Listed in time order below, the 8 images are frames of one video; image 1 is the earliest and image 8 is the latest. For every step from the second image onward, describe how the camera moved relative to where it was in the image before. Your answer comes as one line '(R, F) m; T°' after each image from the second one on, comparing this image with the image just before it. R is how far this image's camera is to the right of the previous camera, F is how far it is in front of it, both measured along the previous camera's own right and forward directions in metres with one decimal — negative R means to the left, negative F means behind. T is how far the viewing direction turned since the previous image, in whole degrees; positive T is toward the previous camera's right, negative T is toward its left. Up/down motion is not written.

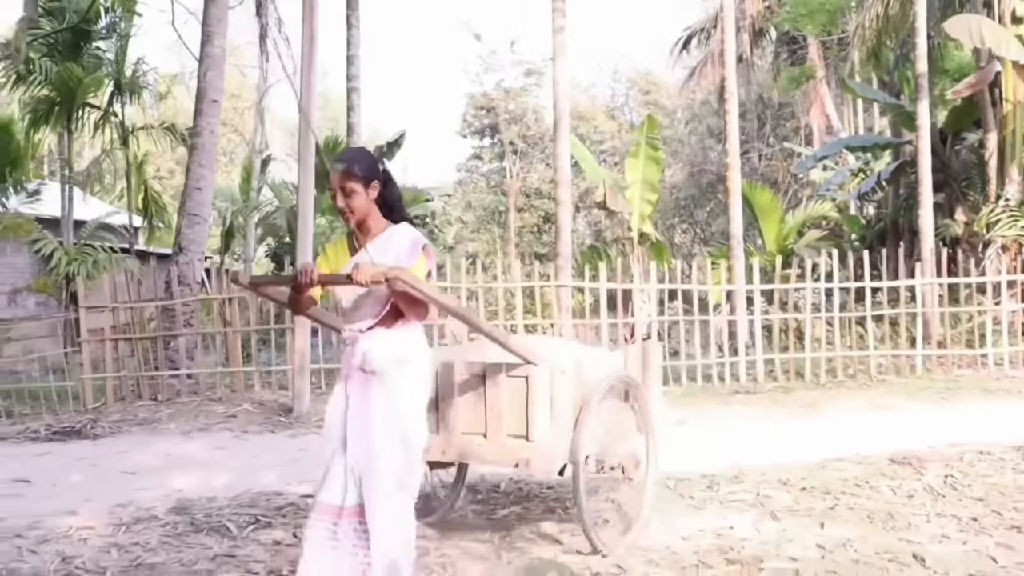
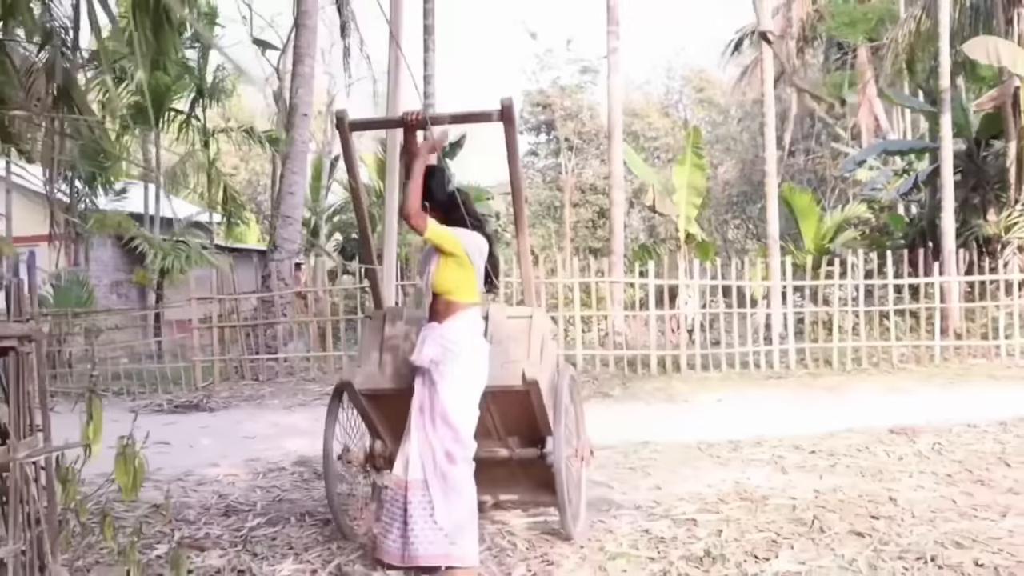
(0.0, -0.8) m; -3°
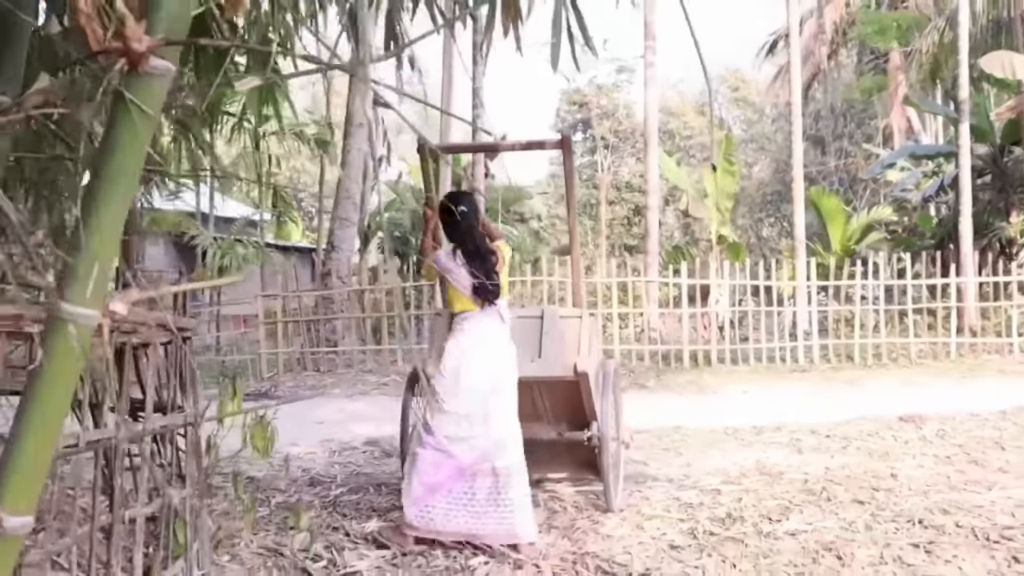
(-0.1, -0.5) m; -2°
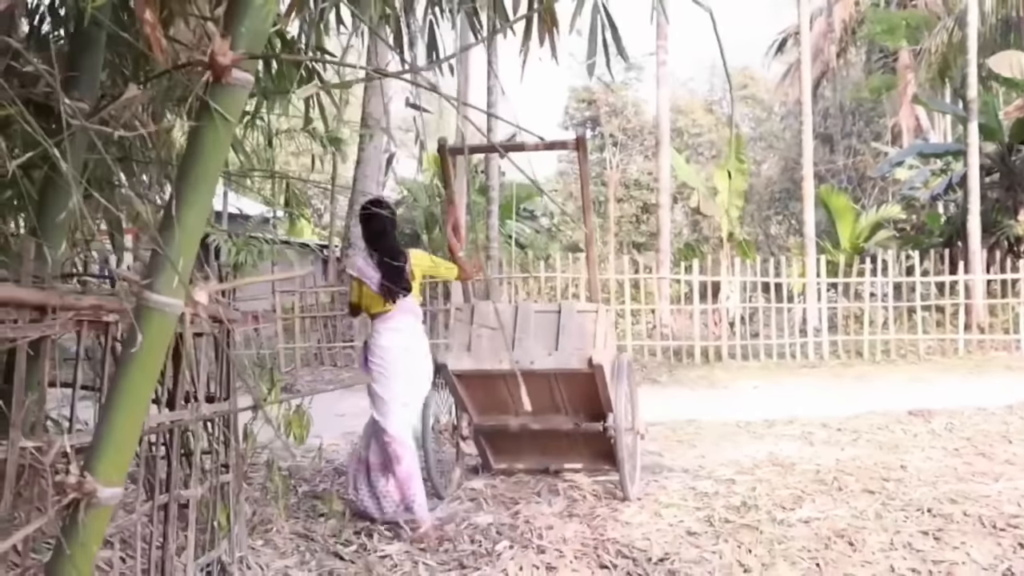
(-0.1, -0.1) m; 0°
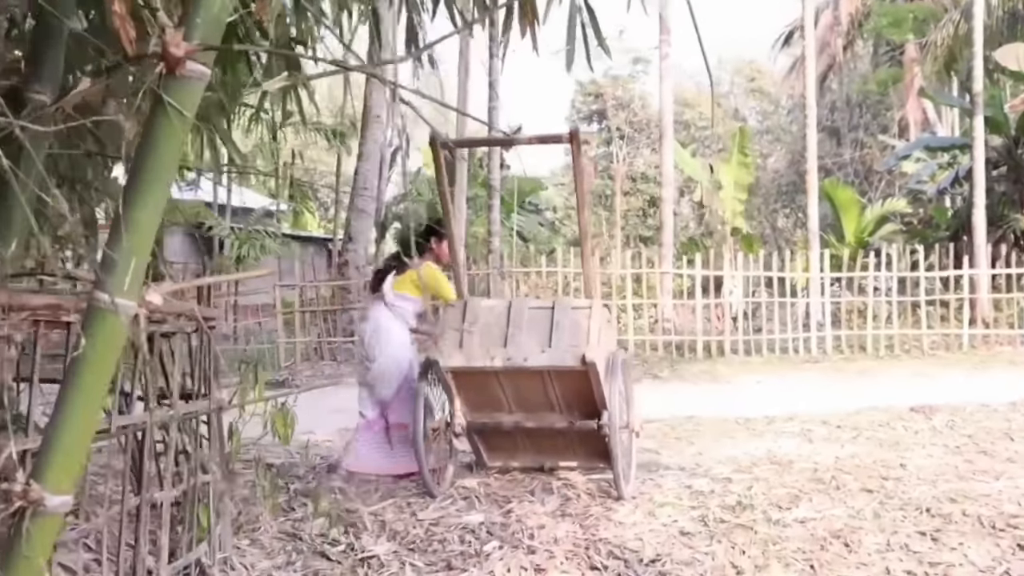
(+0.1, 0.0) m; 0°
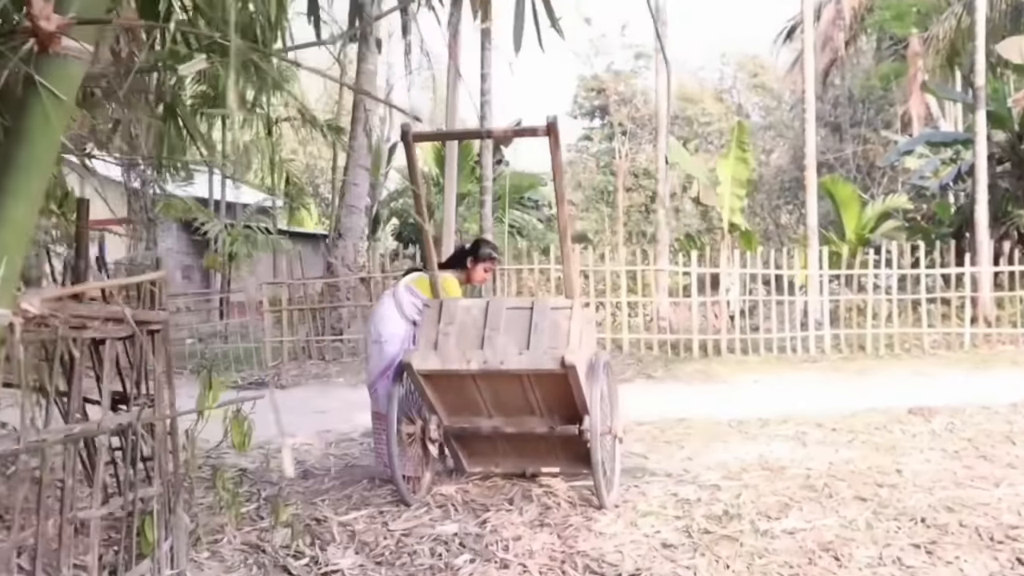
(+0.1, +0.1) m; 0°
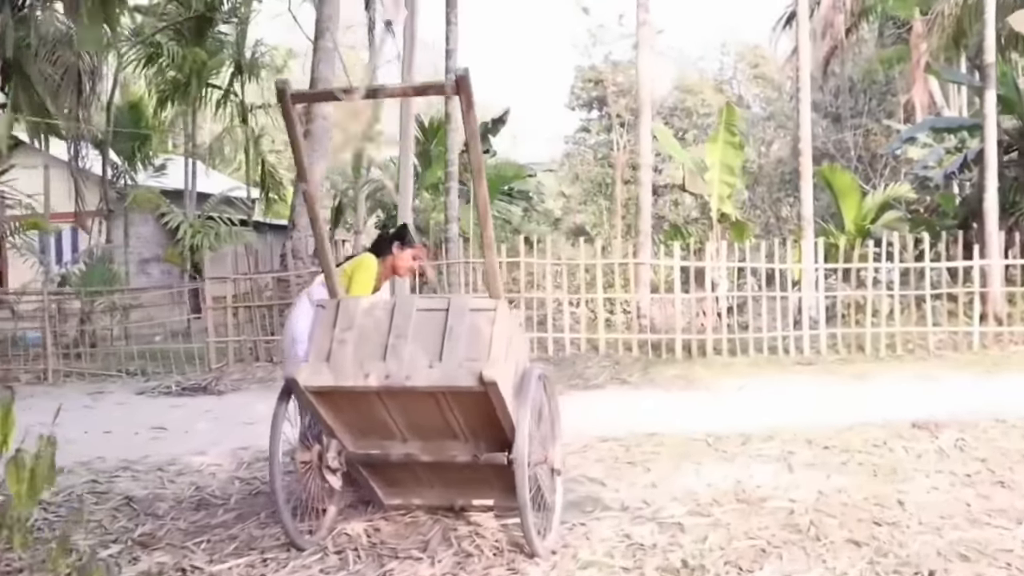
(+0.2, +0.6) m; 0°
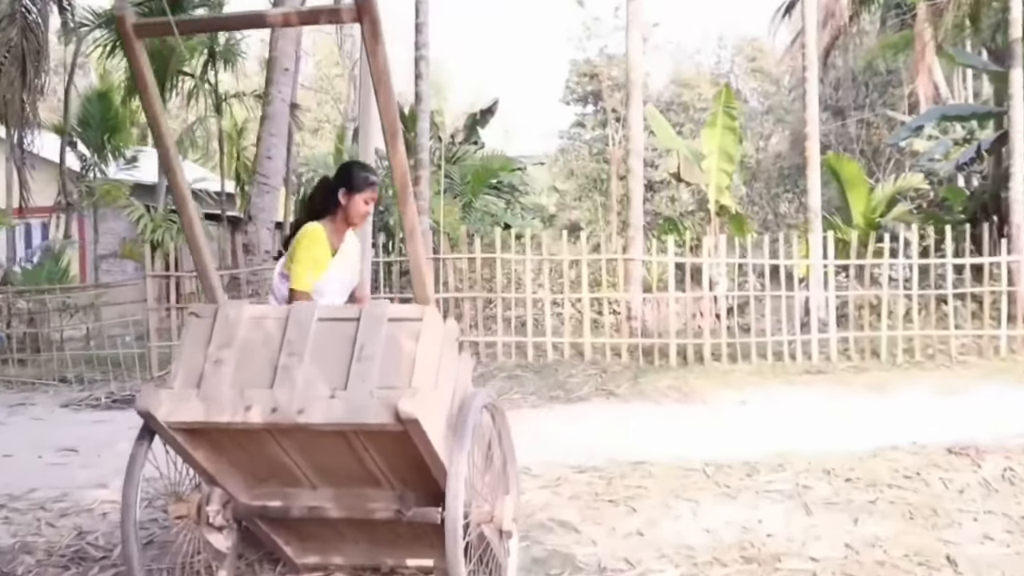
(+0.1, +0.7) m; 0°
